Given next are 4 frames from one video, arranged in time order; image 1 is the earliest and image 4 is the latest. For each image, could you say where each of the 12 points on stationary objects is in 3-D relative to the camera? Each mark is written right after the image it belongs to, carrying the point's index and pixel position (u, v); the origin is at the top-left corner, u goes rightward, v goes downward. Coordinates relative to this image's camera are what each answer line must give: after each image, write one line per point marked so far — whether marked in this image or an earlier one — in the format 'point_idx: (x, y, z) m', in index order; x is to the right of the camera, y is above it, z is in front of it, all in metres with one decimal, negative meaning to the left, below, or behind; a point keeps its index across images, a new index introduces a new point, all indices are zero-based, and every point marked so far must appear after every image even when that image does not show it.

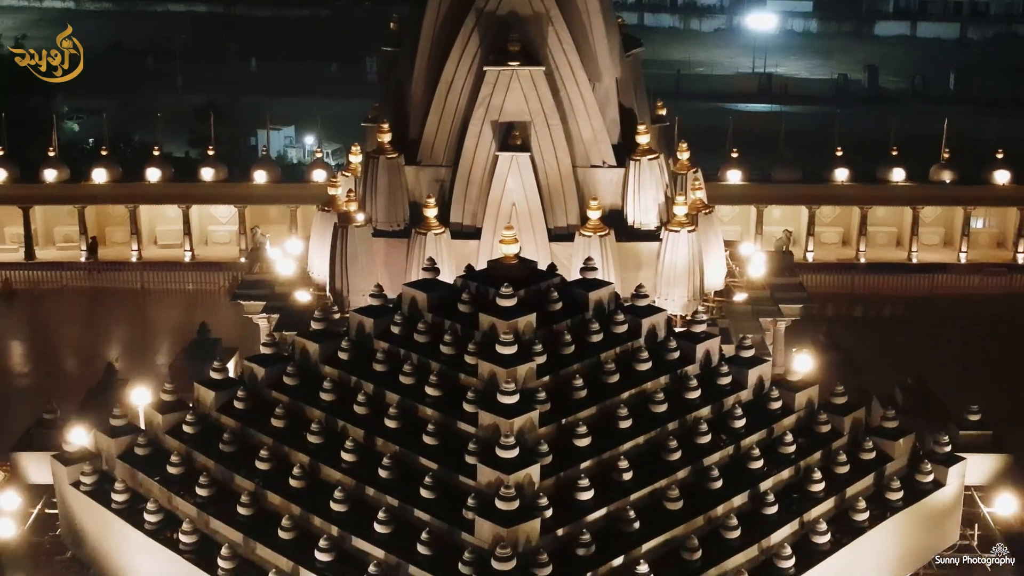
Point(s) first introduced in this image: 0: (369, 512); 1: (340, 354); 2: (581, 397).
0: (-0.8, -1.2, +8.1) m
1: (-1.0, -0.4, +9.0) m
2: (+0.4, -0.6, +8.3) m
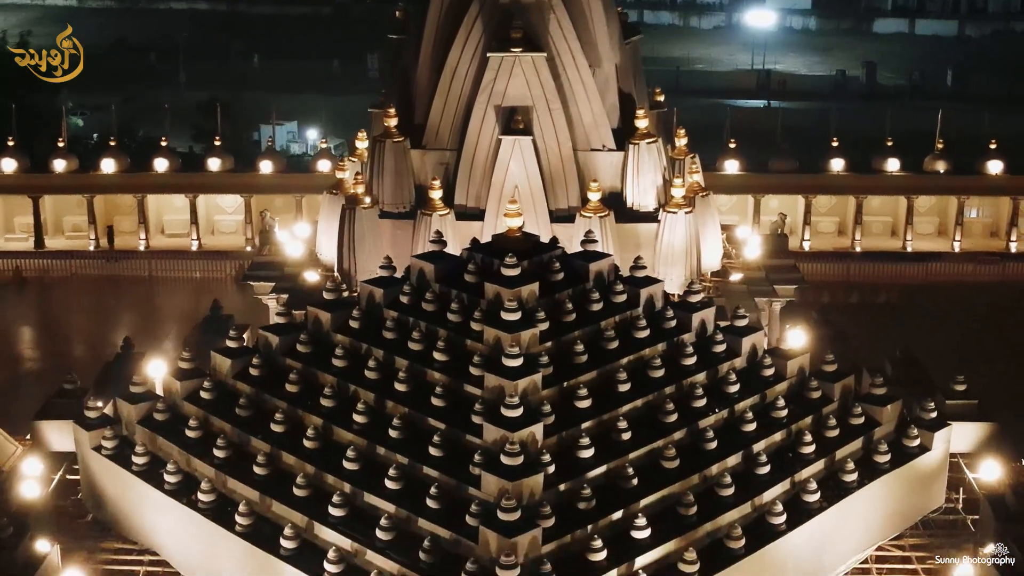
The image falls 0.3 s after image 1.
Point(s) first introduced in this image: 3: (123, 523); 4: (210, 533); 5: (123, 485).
0: (-0.7, -1.0, +8.5) m
1: (-1.0, -0.2, +9.4) m
2: (+0.4, -0.4, +8.7) m
3: (-2.4, -1.5, +9.5) m
4: (-1.7, -1.4, +8.7) m
5: (-2.4, -1.2, +9.4) m
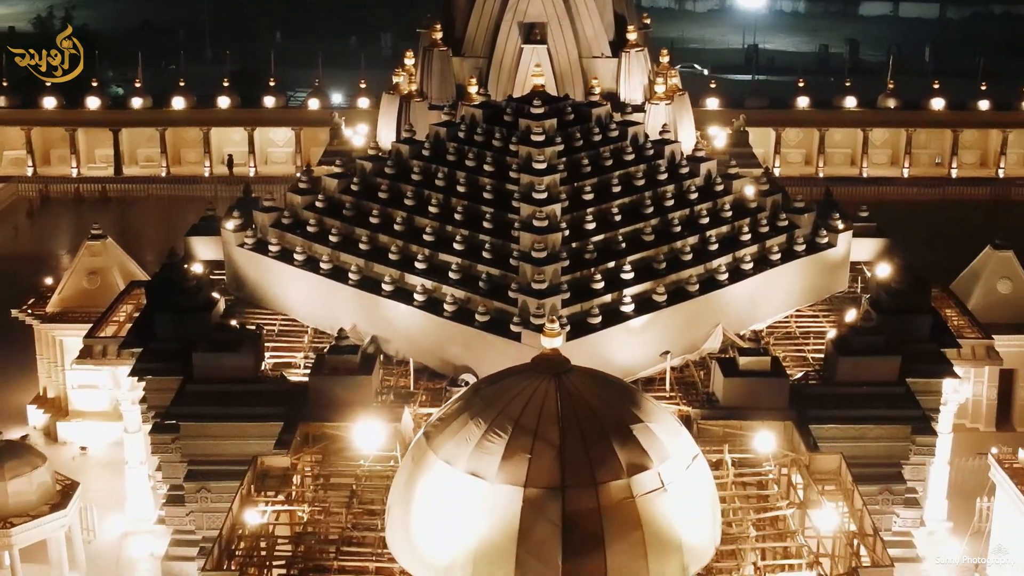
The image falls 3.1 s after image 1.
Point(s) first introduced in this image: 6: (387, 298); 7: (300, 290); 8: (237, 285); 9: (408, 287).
0: (-0.5, +0.4, +12.4) m
1: (-0.8, +1.2, +13.3) m
2: (+0.6, +1.0, +12.6) m
3: (-2.2, -0.1, +13.4) m
4: (-1.5, 0.0, +12.5) m
5: (-2.2, +0.2, +13.2) m
6: (-1.0, -0.1, +12.0) m
7: (-1.8, 0.0, +12.9) m
8: (-2.5, 0.0, +13.6) m
9: (-0.8, 0.0, +12.2) m
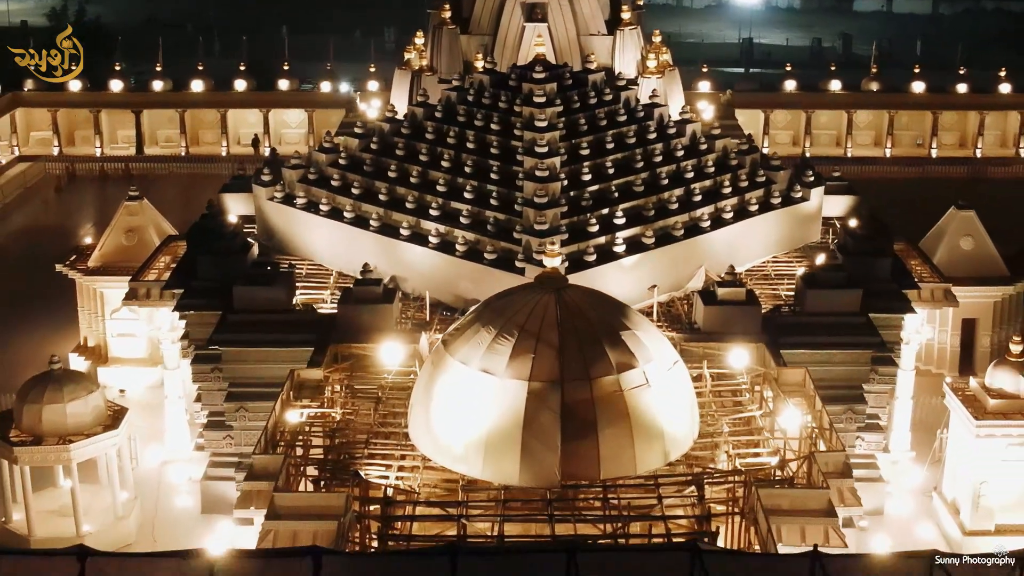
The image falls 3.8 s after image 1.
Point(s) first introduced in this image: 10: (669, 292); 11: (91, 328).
0: (-0.5, +0.9, +13.8) m
1: (-0.7, +1.7, +14.7) m
2: (+0.7, +1.5, +14.0) m
3: (-2.2, +0.4, +14.8) m
4: (-1.5, +0.5, +14.0) m
5: (-2.1, +0.7, +14.7) m
6: (-1.0, +0.4, +13.5) m
7: (-1.8, +0.5, +14.3) m
8: (-2.4, +0.5, +15.1) m
9: (-0.8, +0.5, +13.6) m
10: (+1.4, 0.0, +13.5) m
11: (-4.8, -0.5, +17.4) m
